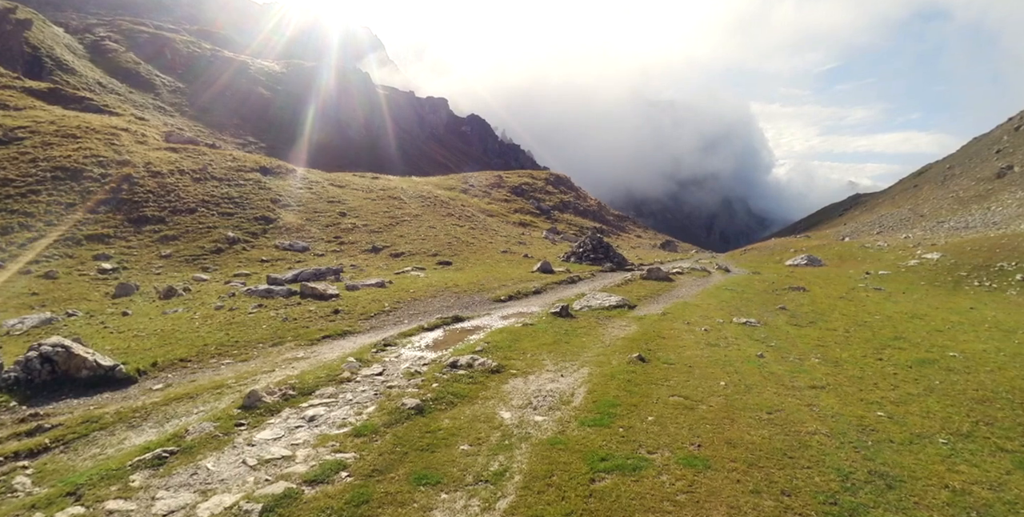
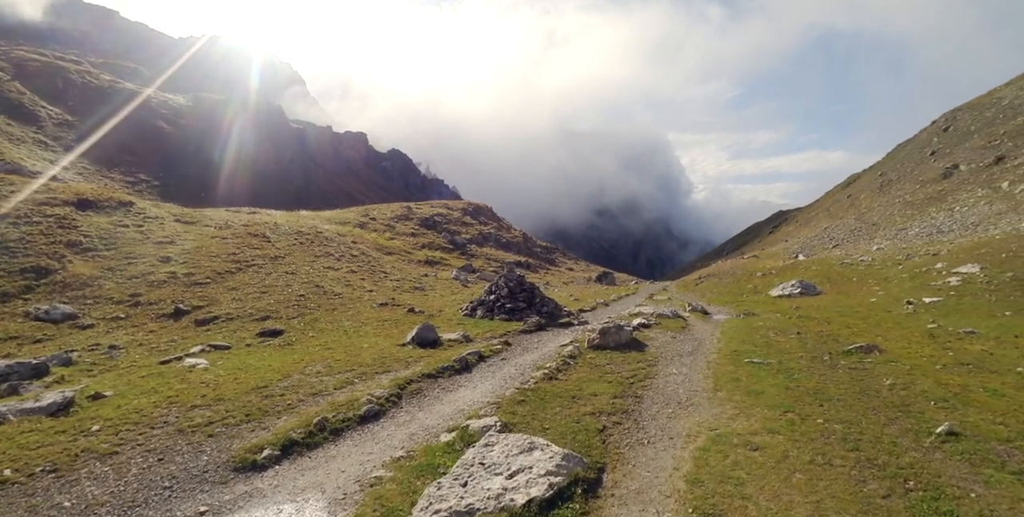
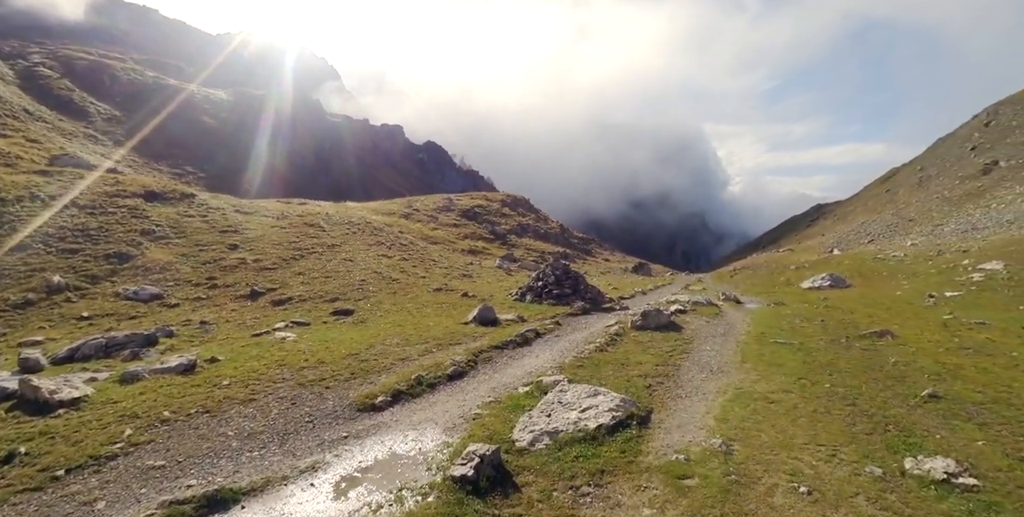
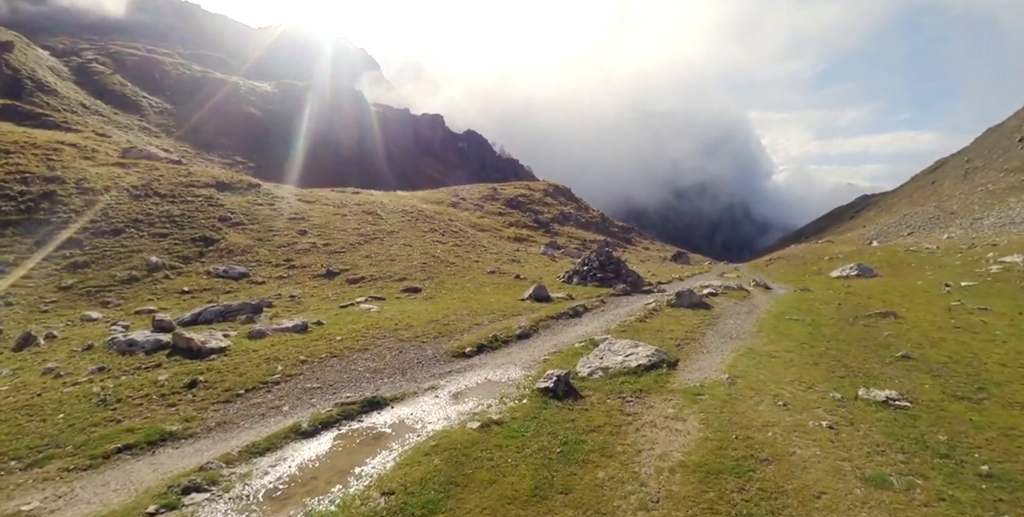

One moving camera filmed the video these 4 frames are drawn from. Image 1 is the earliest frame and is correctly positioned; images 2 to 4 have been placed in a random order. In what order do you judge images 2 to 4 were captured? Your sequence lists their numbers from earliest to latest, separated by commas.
4, 3, 2
